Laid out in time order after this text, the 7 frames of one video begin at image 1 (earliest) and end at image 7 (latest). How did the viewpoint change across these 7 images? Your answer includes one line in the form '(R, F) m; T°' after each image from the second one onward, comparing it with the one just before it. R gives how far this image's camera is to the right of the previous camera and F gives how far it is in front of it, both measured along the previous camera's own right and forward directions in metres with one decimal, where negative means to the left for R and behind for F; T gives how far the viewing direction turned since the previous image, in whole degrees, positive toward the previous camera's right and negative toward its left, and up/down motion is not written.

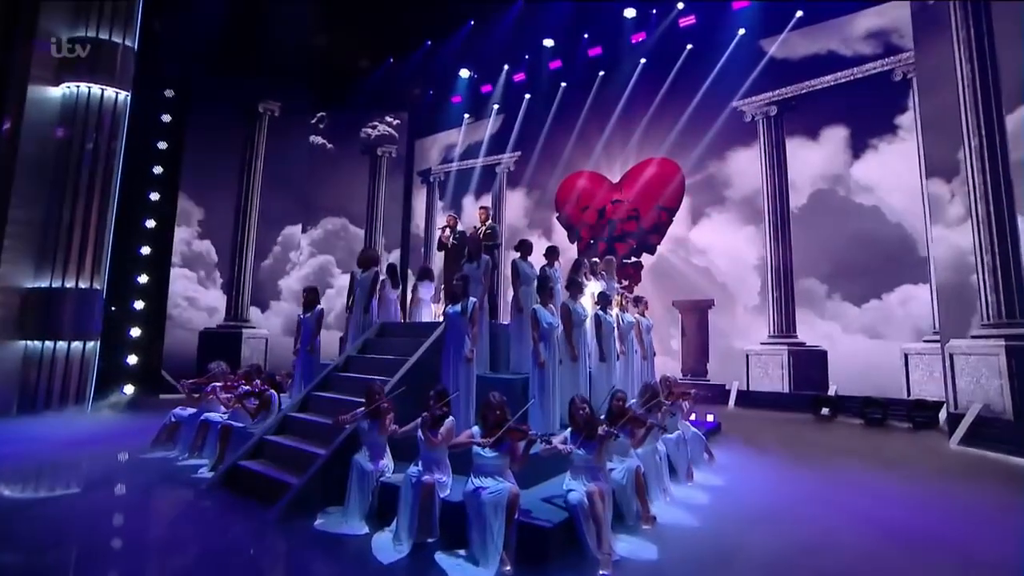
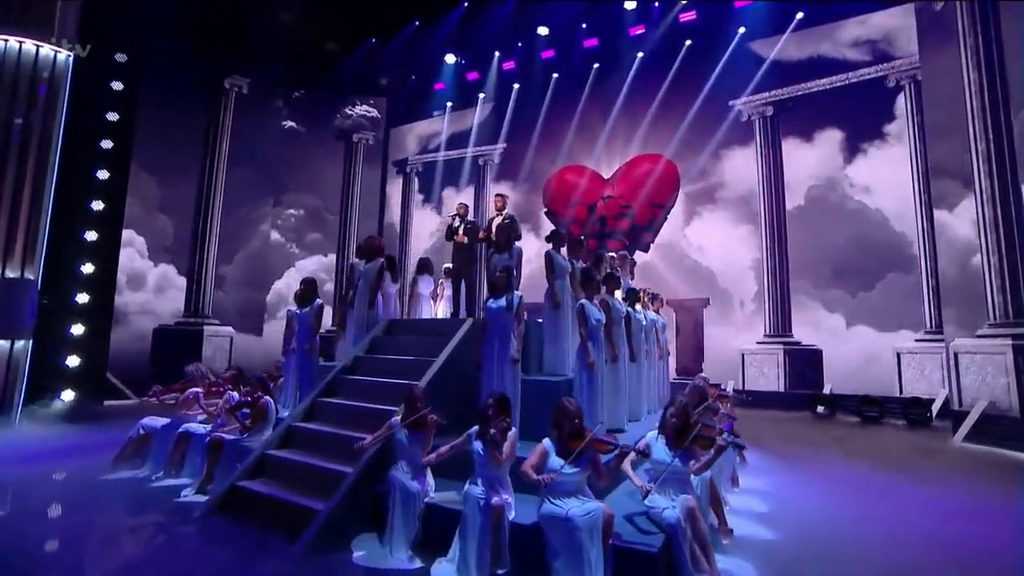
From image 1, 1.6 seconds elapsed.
(-0.9, +0.5) m; +6°
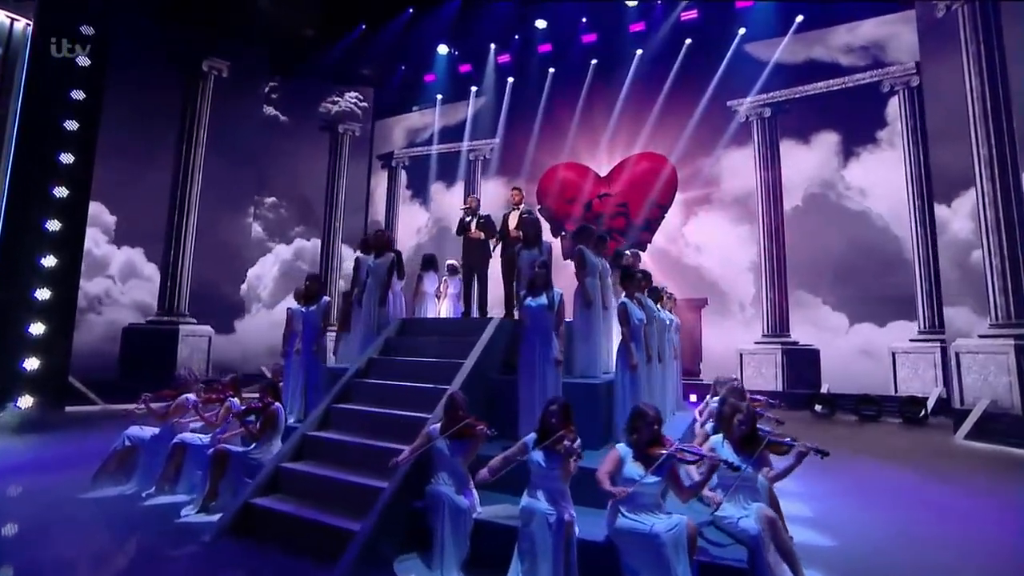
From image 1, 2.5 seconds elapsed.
(-0.6, +0.3) m; +4°
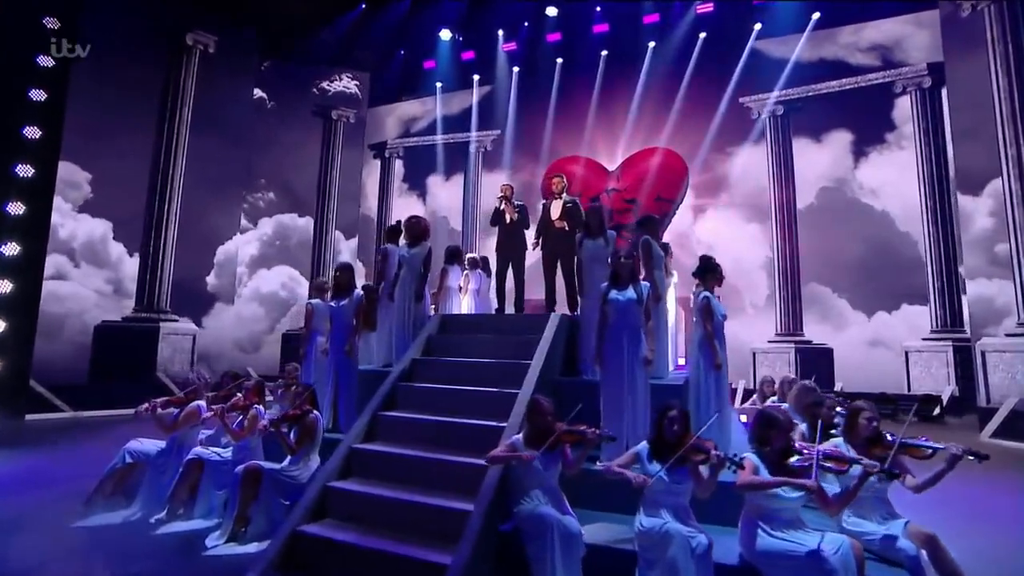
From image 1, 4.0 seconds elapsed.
(-0.9, +0.5) m; +4°
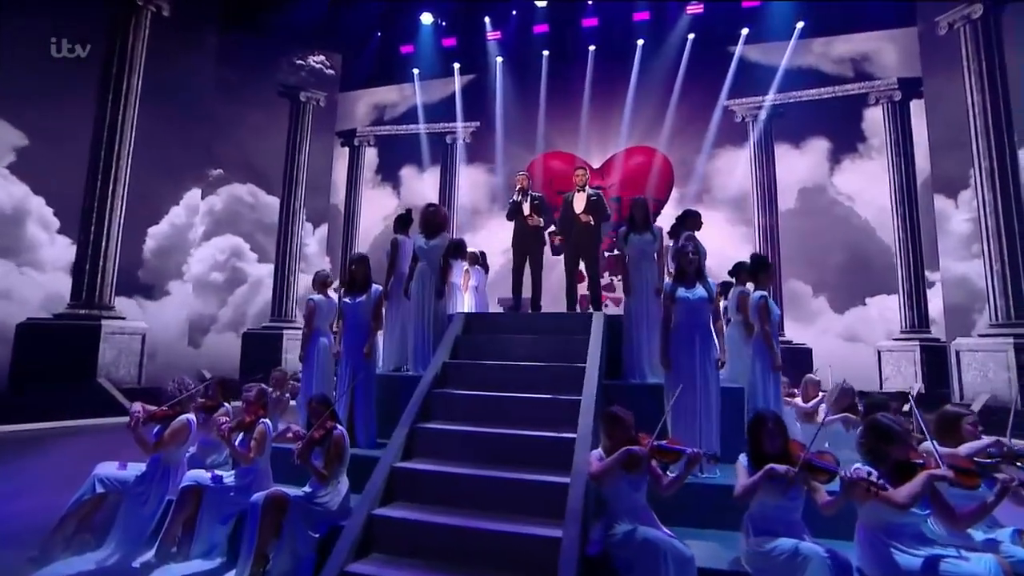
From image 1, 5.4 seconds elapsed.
(-0.8, +0.4) m; +6°
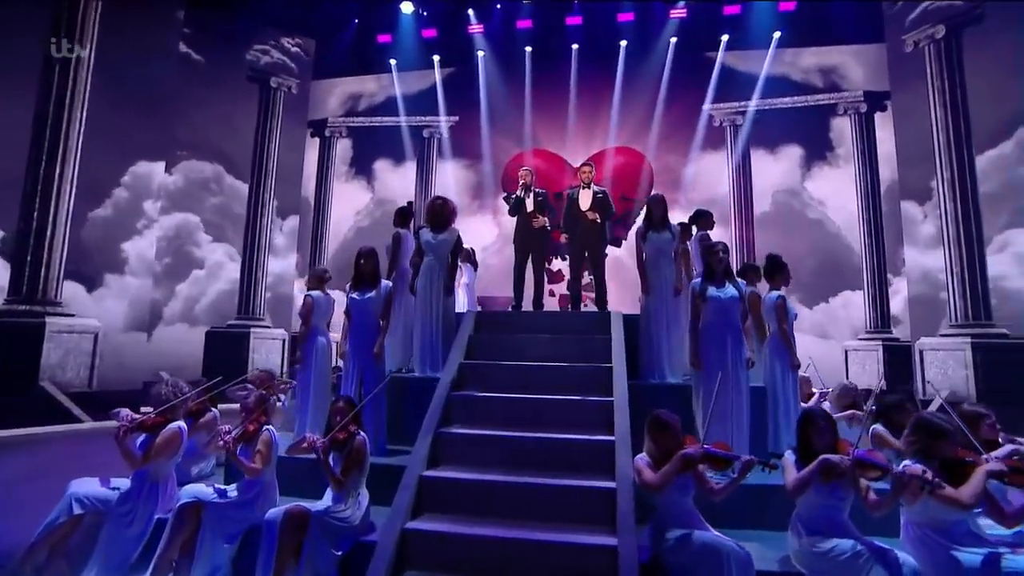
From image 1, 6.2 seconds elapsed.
(-0.5, +0.2) m; +5°
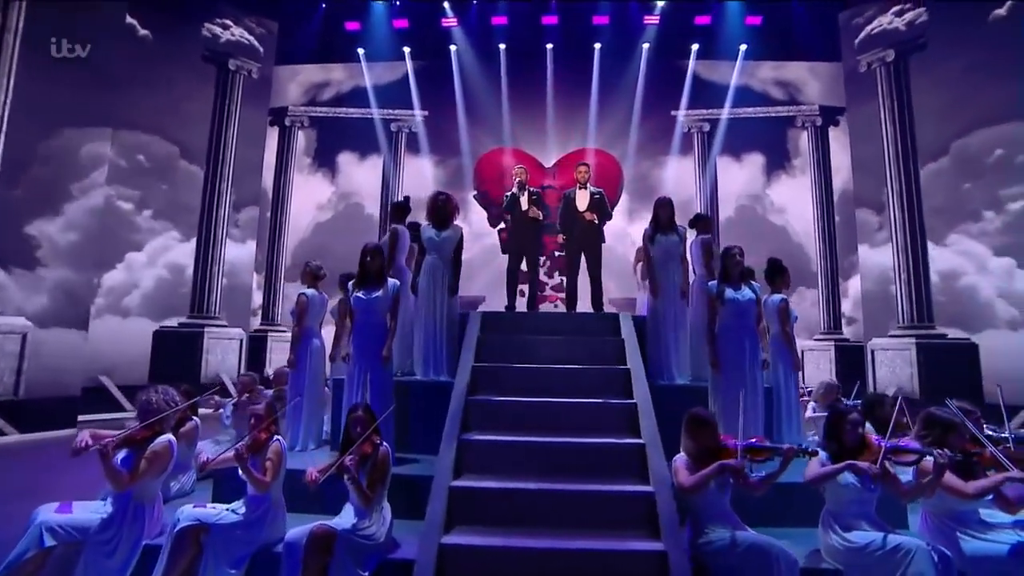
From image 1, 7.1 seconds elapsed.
(-0.5, +0.1) m; +6°
